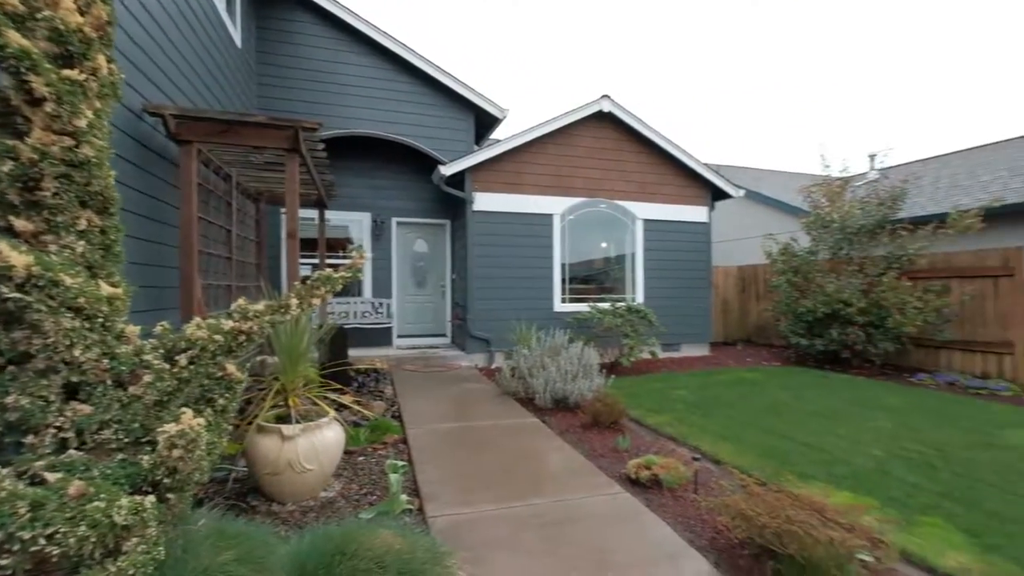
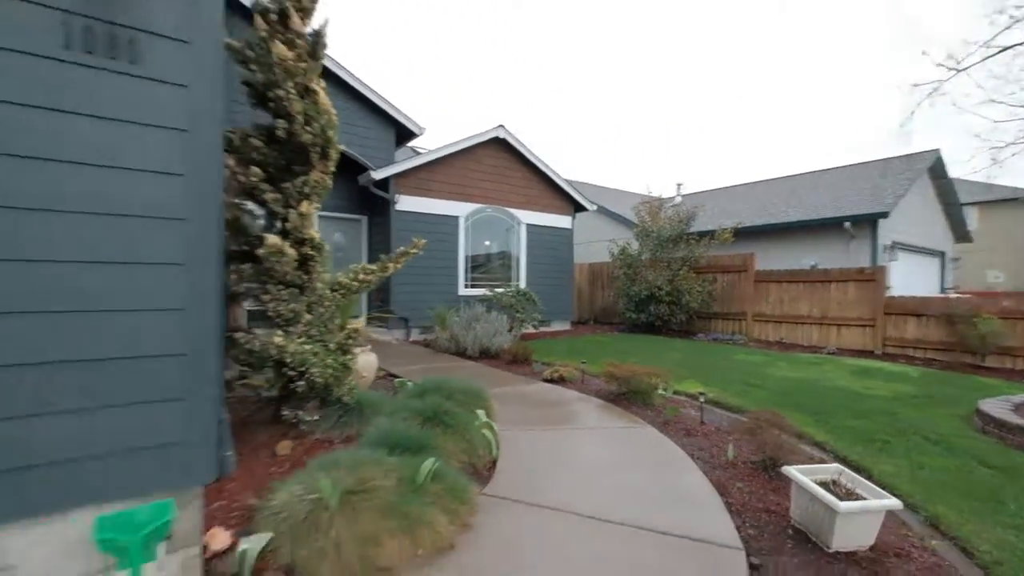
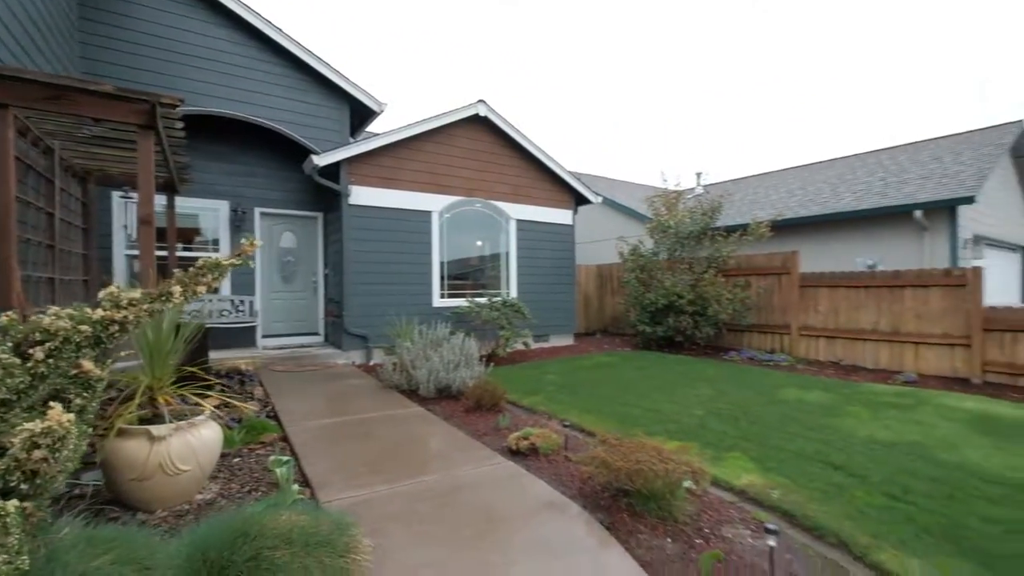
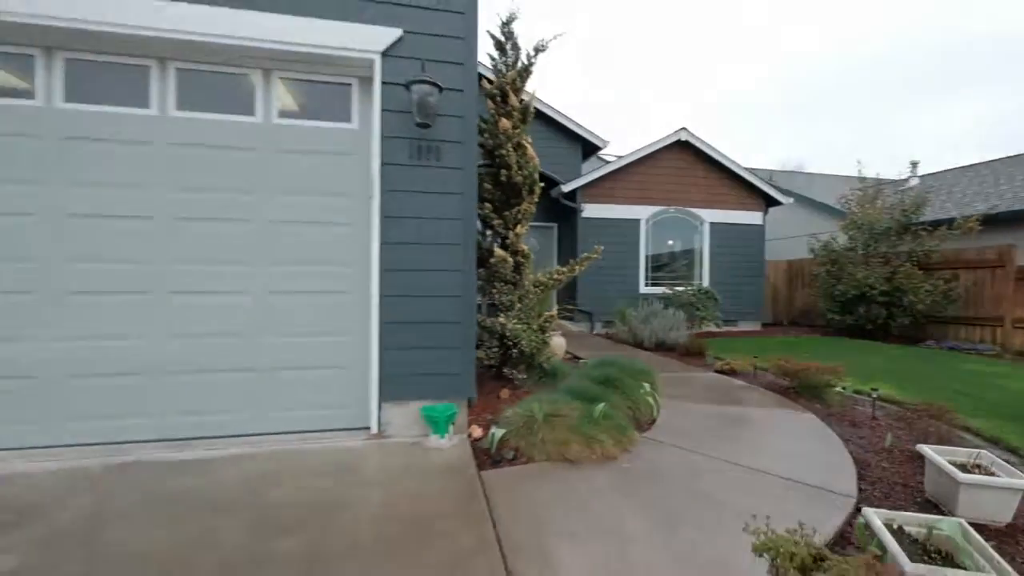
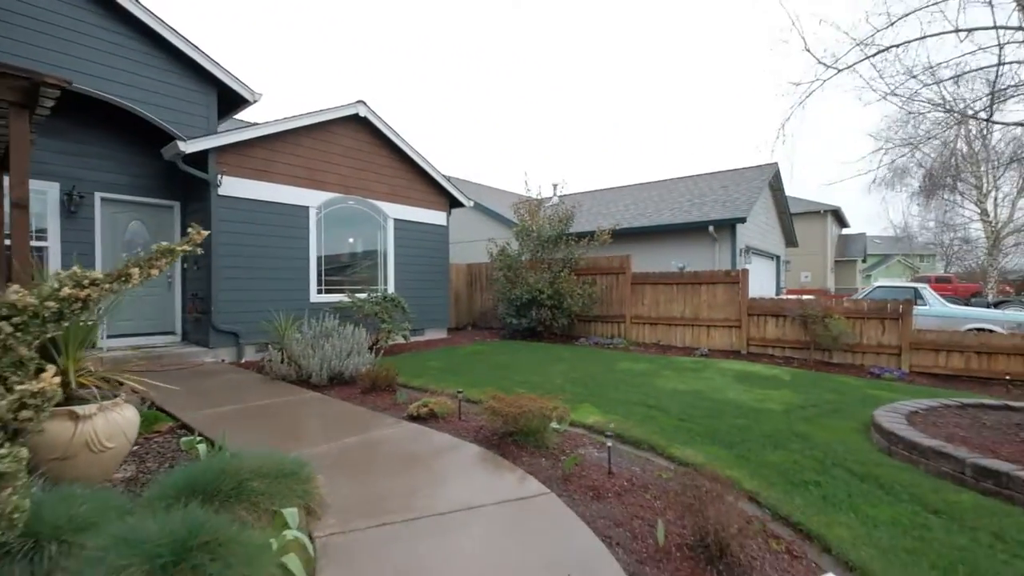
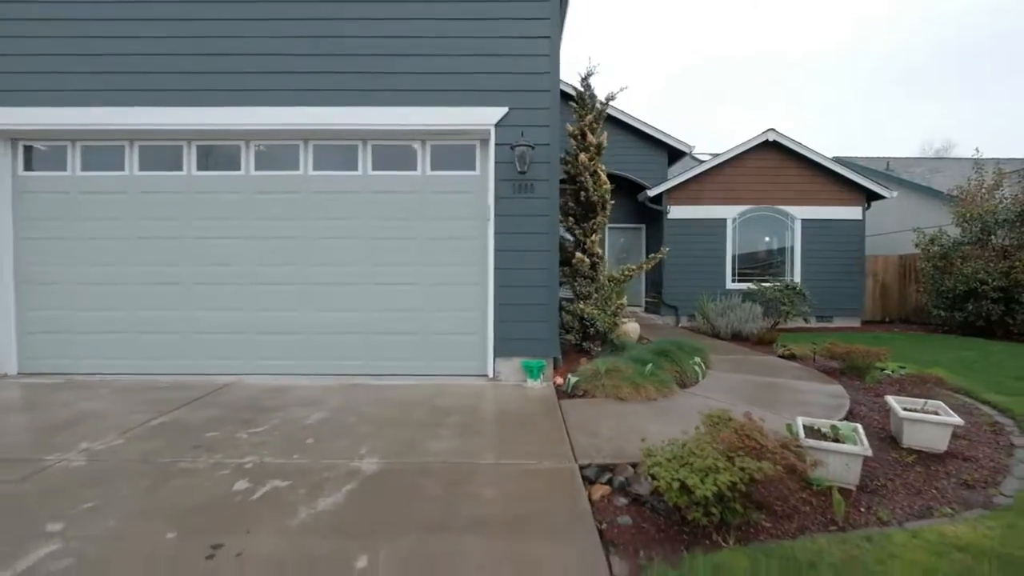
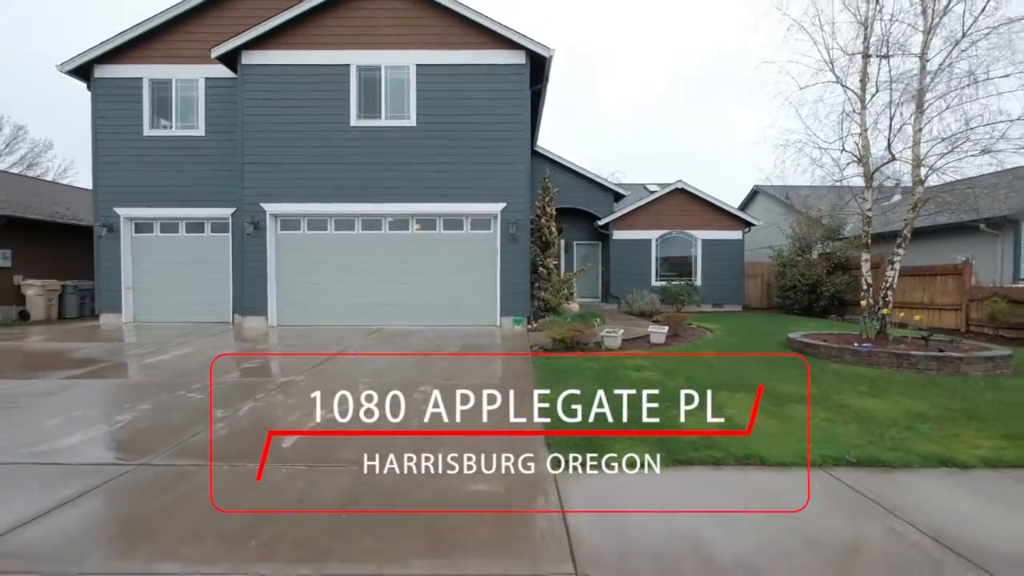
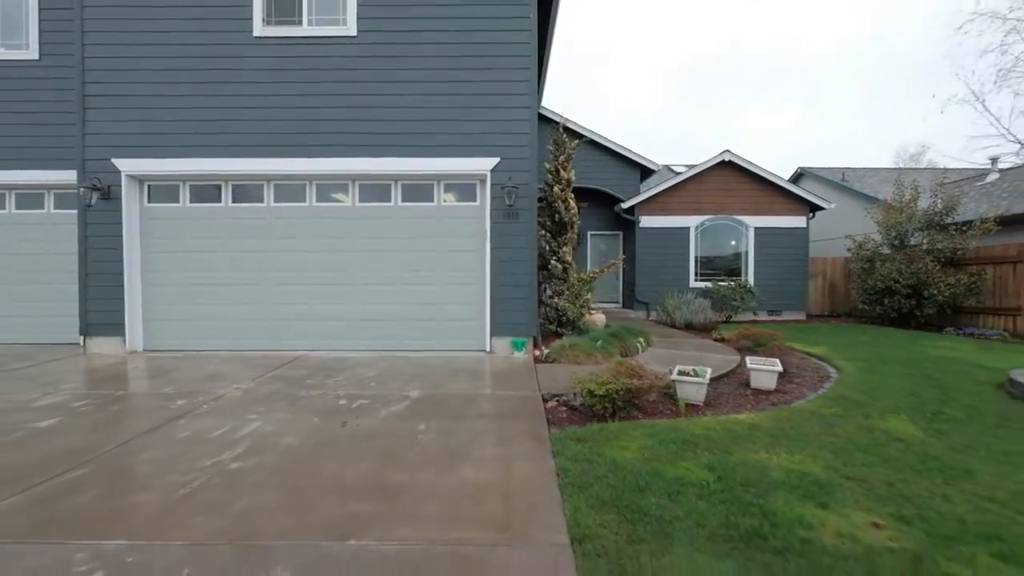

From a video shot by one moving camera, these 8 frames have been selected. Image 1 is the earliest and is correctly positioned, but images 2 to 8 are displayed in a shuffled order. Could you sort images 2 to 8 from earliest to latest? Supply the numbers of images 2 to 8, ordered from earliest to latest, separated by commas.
3, 5, 2, 4, 6, 8, 7
